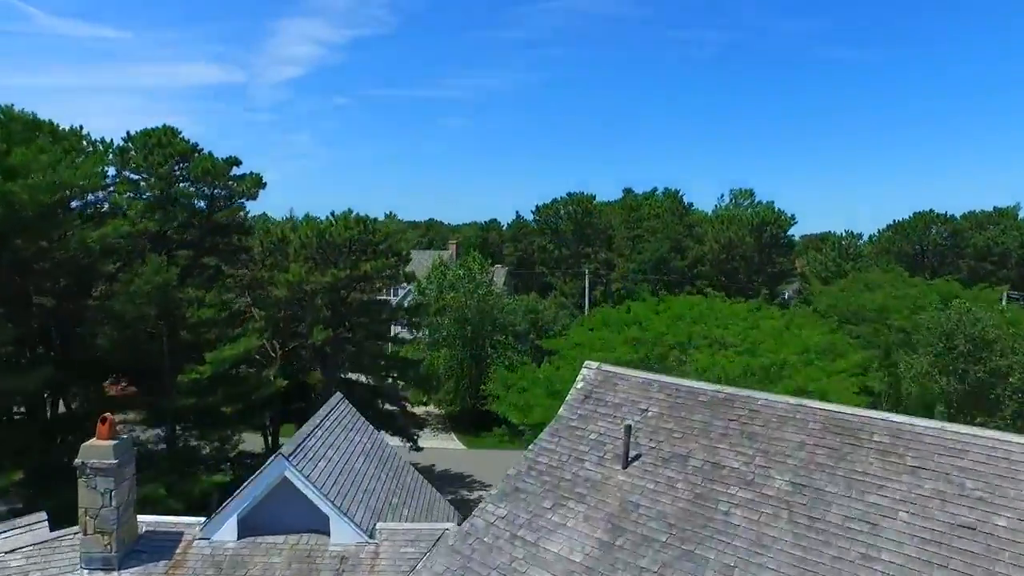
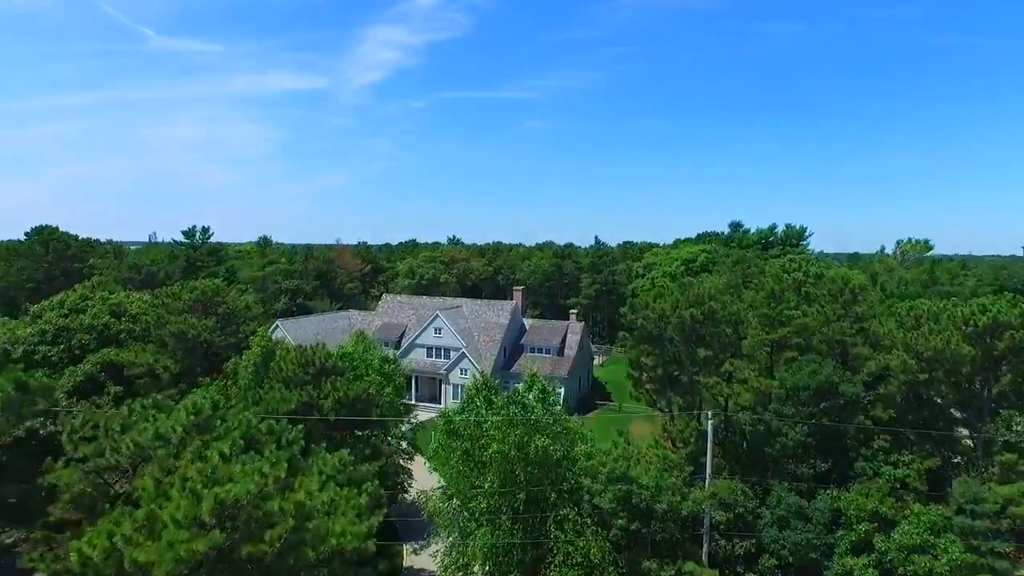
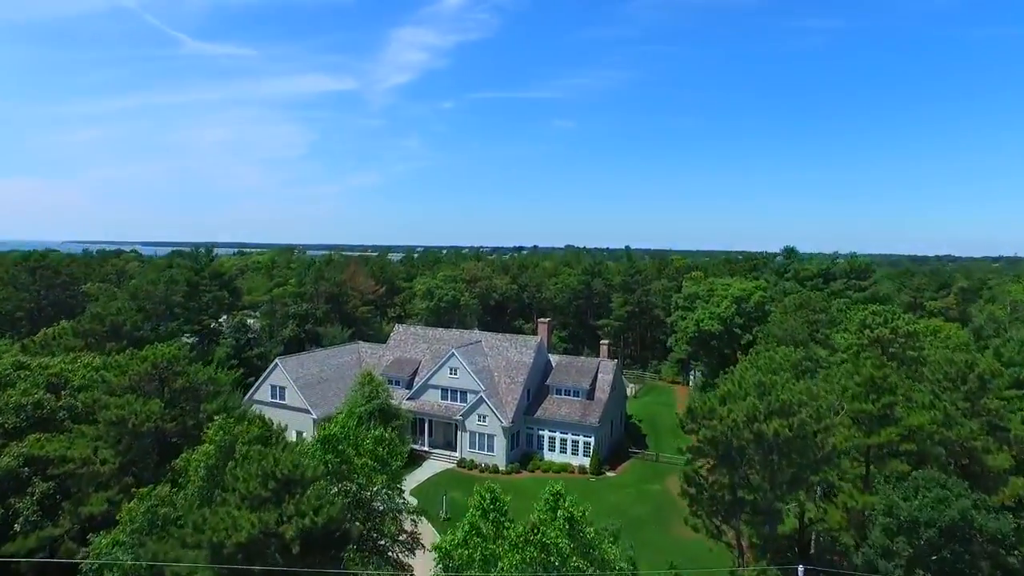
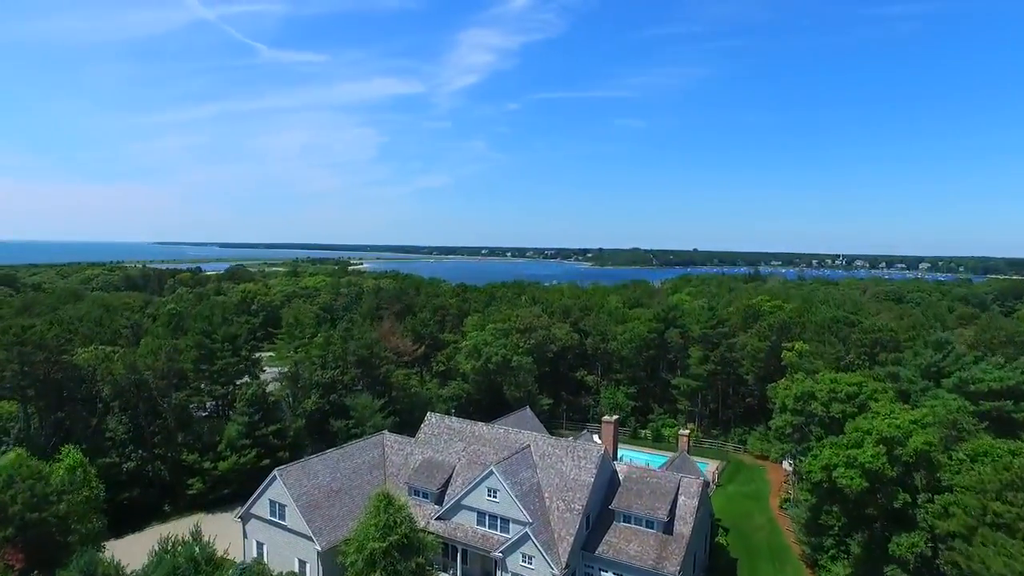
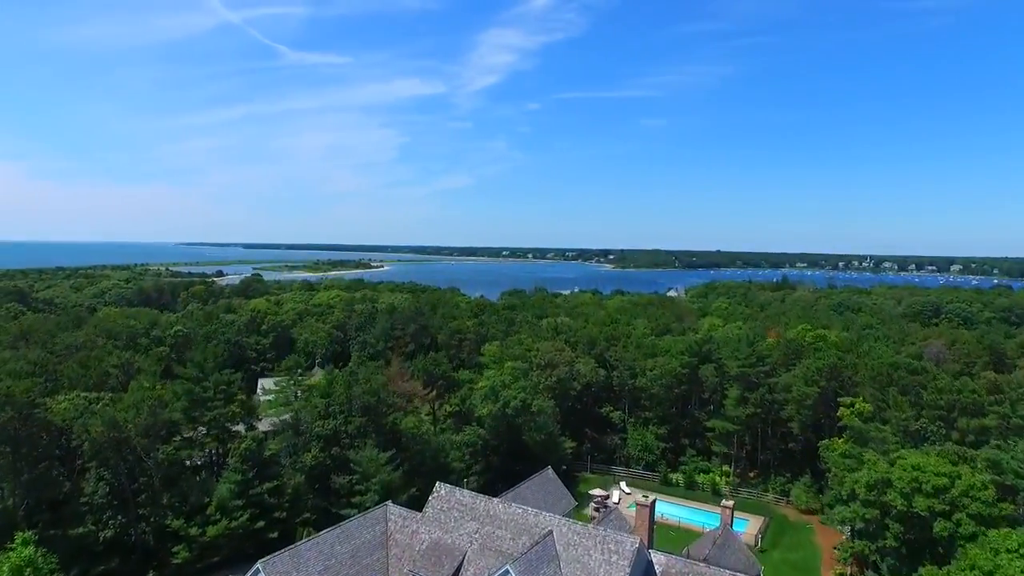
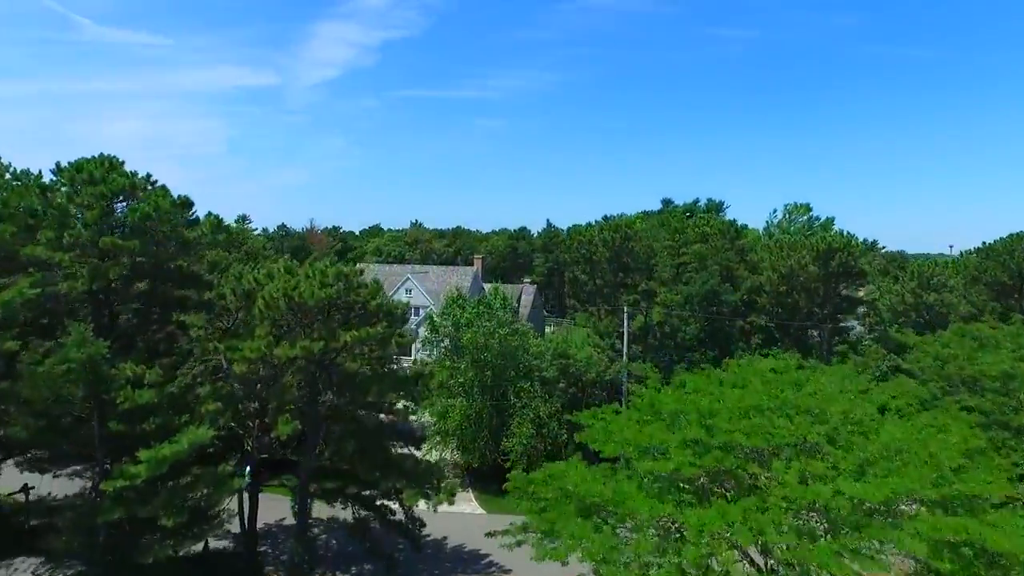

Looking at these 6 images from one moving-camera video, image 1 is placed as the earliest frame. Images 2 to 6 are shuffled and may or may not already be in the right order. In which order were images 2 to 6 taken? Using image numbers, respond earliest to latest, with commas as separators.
6, 2, 3, 4, 5
